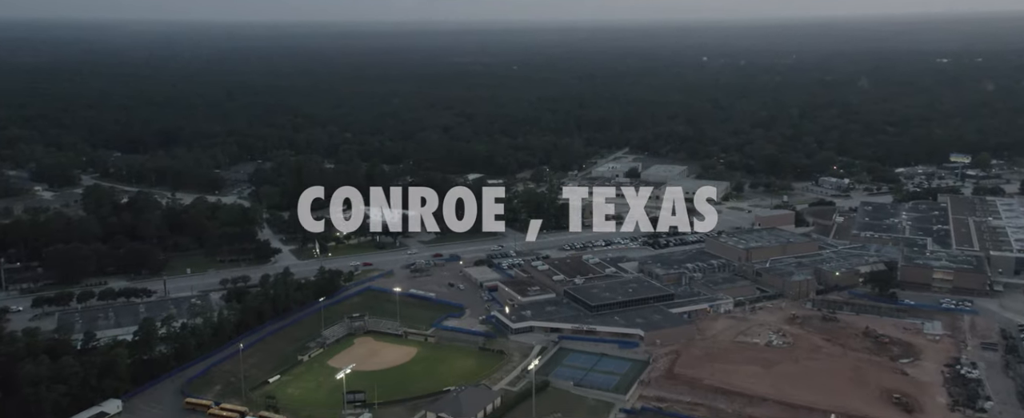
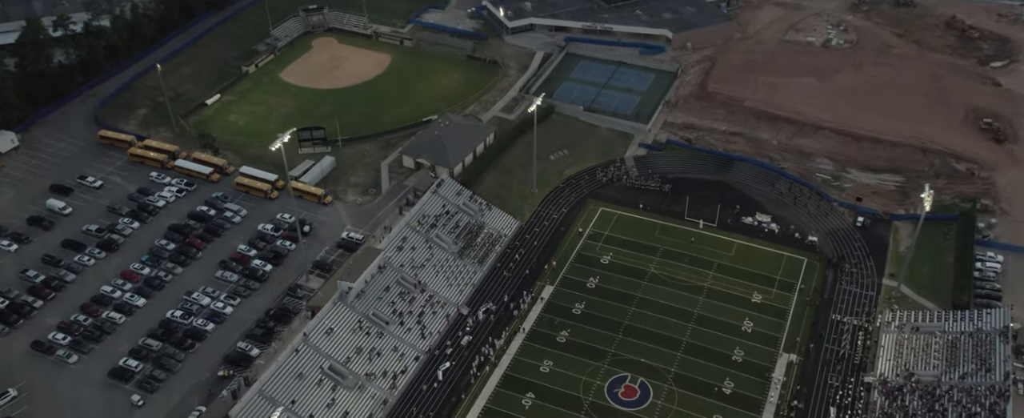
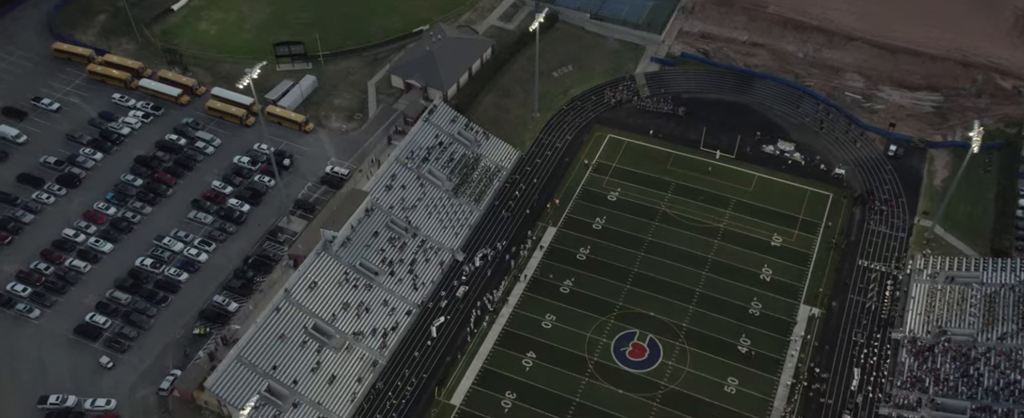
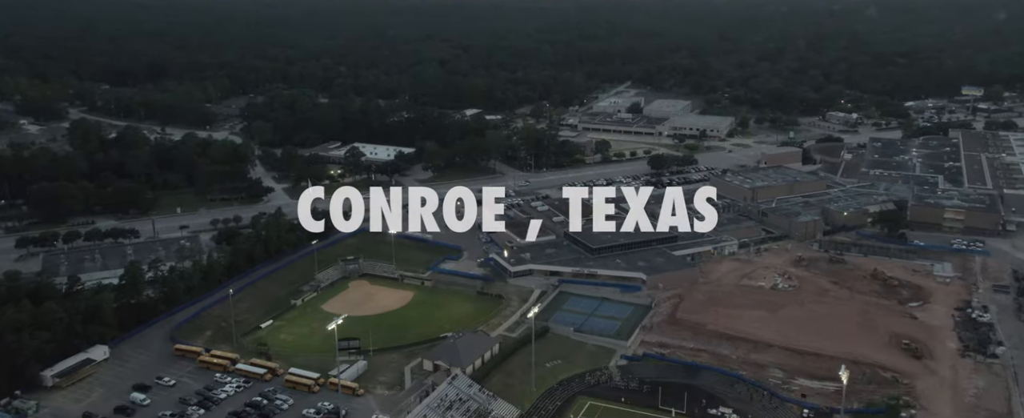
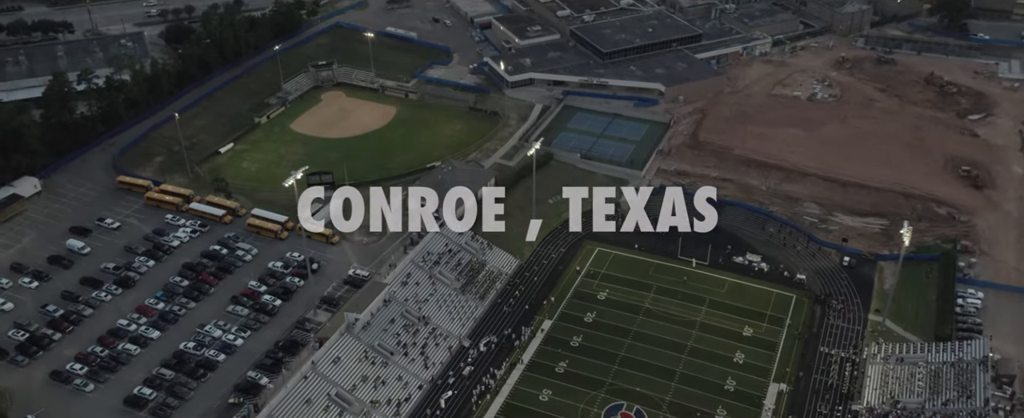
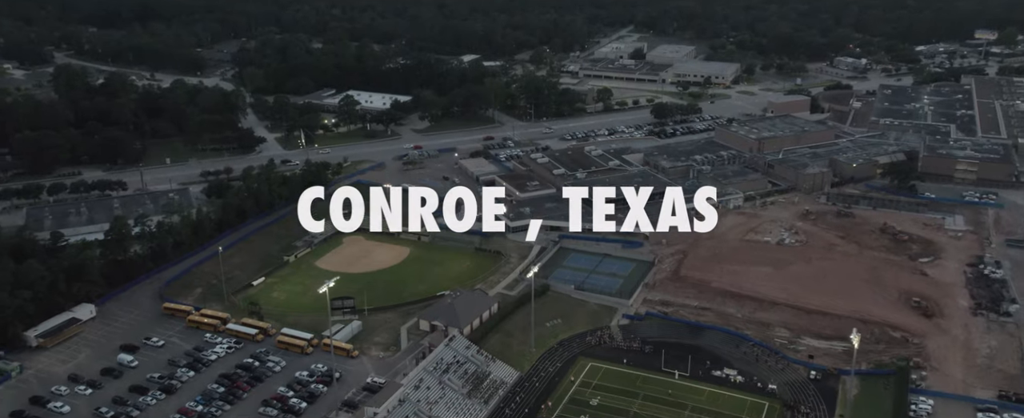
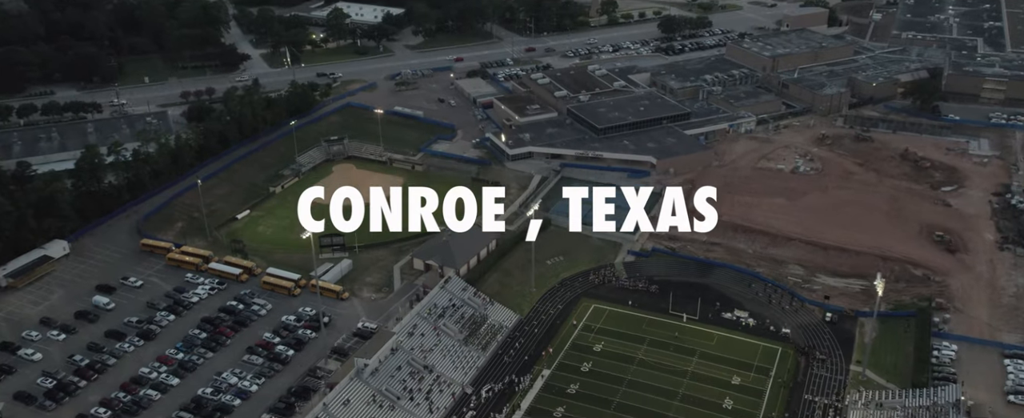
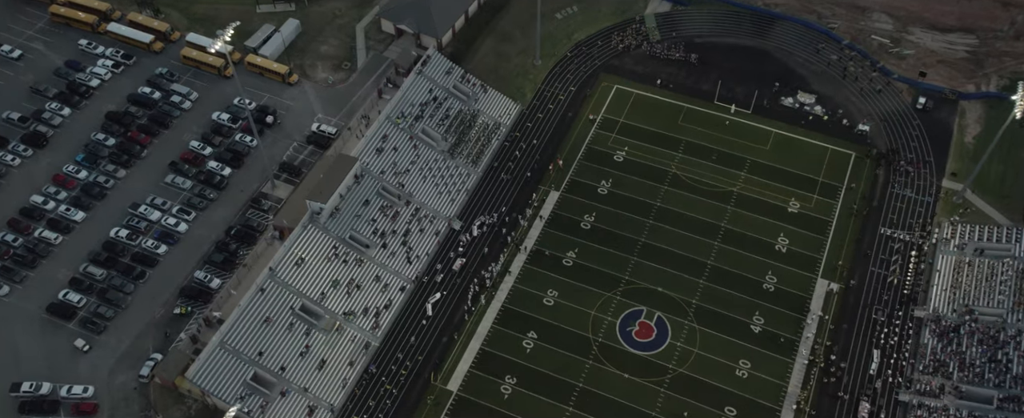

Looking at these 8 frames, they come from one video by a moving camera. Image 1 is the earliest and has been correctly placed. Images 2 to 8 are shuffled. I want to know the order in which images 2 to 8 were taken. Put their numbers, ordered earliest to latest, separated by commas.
4, 6, 7, 5, 2, 3, 8
